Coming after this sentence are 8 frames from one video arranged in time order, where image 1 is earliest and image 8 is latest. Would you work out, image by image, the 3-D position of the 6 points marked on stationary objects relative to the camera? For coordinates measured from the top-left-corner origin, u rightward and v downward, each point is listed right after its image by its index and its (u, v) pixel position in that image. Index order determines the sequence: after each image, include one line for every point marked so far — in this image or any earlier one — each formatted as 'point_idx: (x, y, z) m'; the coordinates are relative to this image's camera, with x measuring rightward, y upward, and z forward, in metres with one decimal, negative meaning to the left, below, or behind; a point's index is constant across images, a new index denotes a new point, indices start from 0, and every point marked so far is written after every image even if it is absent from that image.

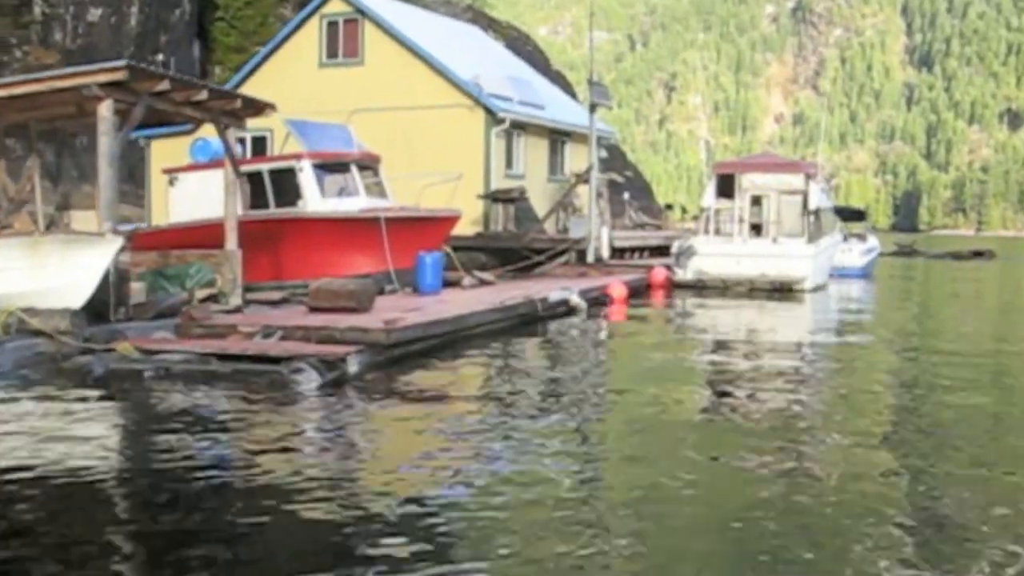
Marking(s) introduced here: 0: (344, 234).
0: (-2.6, +0.9, +18.8) m
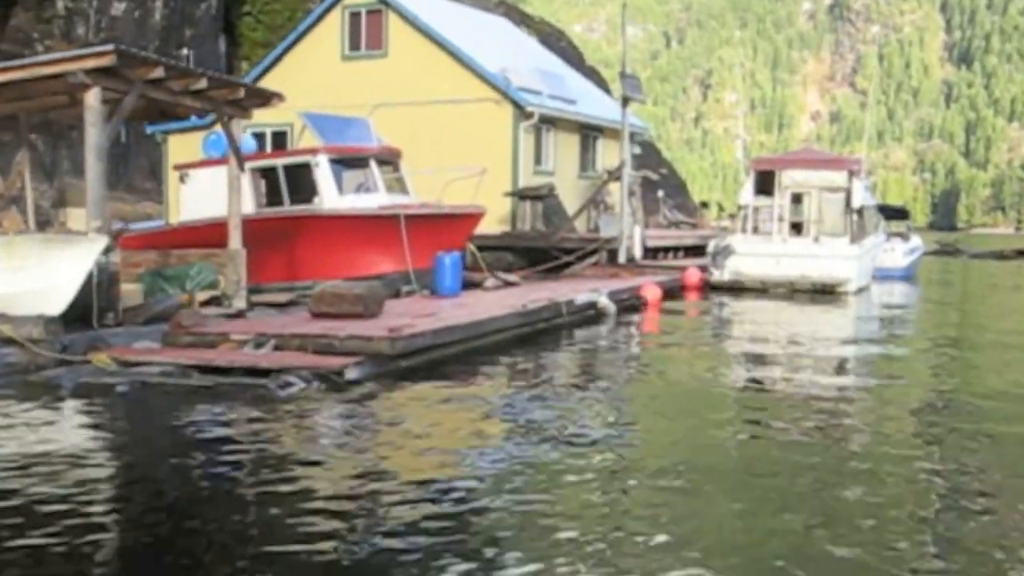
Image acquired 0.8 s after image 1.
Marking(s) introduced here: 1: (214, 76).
0: (-2.2, +0.9, +17.8) m
1: (-3.3, +2.3, +12.7) m
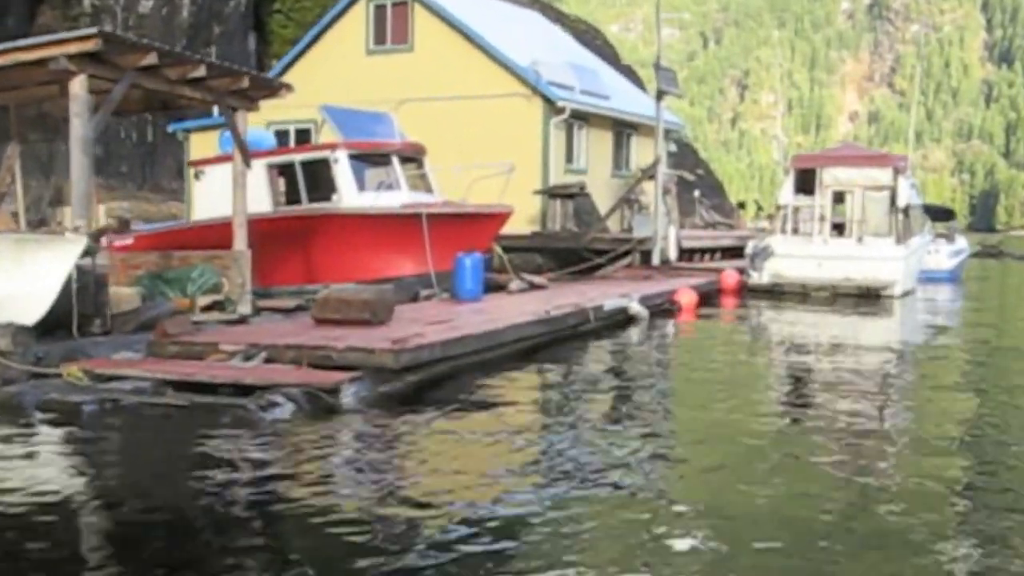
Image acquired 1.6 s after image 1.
0: (-1.9, +0.8, +16.9) m
1: (-3.0, +2.3, +11.8) m
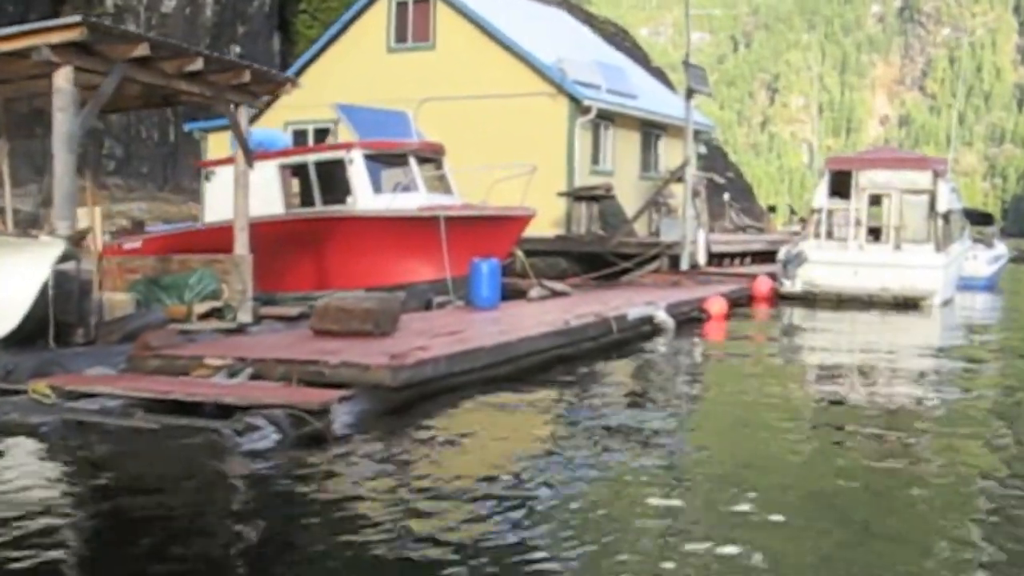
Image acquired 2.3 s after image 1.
0: (-1.6, +0.7, +16.1) m
1: (-2.9, +2.2, +11.1) m
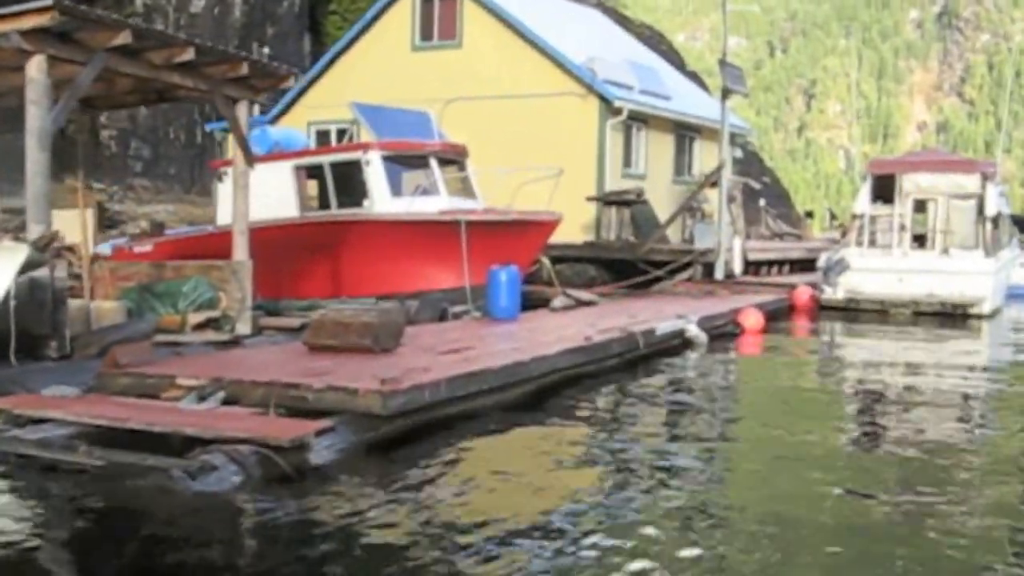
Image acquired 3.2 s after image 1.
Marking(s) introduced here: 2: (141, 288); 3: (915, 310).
0: (-1.3, +0.6, +15.2) m
1: (-2.7, +2.1, +10.2) m
2: (-3.8, 0.0, +11.8) m
3: (+6.5, -0.4, +18.6) m
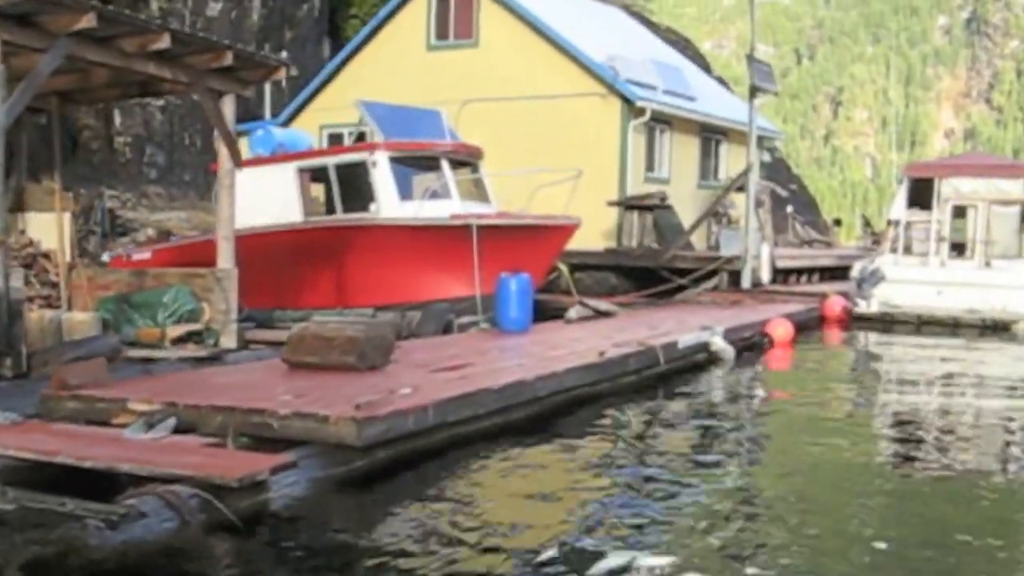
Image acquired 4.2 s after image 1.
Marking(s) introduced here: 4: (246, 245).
0: (-1.1, +0.5, +14.2) m
1: (-2.7, +2.1, +9.3) m
2: (-3.7, -0.1, +11.0) m
3: (+6.7, -0.5, +17.4) m
4: (-3.3, +0.6, +14.4) m
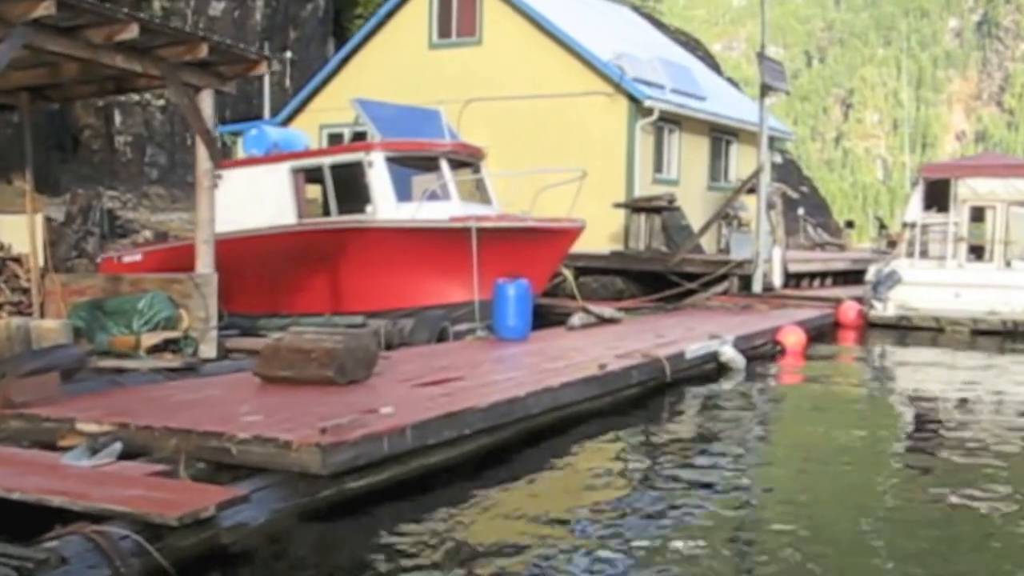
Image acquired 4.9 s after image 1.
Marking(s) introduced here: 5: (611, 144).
0: (-1.1, +0.4, +13.6) m
1: (-2.7, +2.0, +8.7) m
2: (-3.8, -0.1, +10.4) m
3: (+6.7, -0.6, +16.7) m
4: (-3.3, +0.5, +13.8) m
5: (+1.6, +2.5, +19.6) m
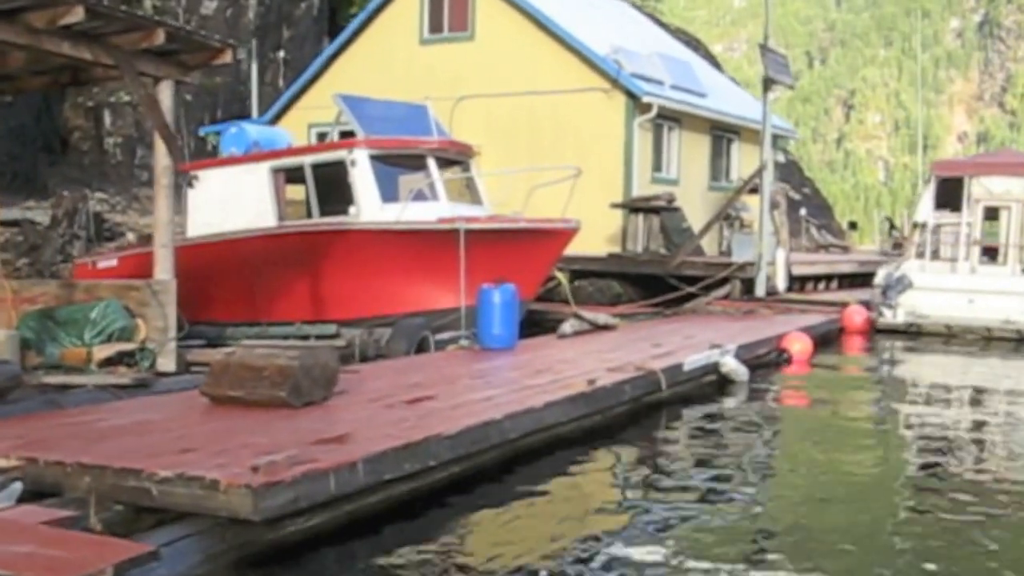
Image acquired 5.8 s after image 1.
0: (-1.2, +0.4, +12.9) m
1: (-2.9, +1.9, +7.9) m
2: (-3.9, -0.2, +9.6) m
3: (+6.6, -0.7, +16.0) m
4: (-3.4, +0.4, +13.1) m
5: (+1.5, +2.4, +18.8) m
